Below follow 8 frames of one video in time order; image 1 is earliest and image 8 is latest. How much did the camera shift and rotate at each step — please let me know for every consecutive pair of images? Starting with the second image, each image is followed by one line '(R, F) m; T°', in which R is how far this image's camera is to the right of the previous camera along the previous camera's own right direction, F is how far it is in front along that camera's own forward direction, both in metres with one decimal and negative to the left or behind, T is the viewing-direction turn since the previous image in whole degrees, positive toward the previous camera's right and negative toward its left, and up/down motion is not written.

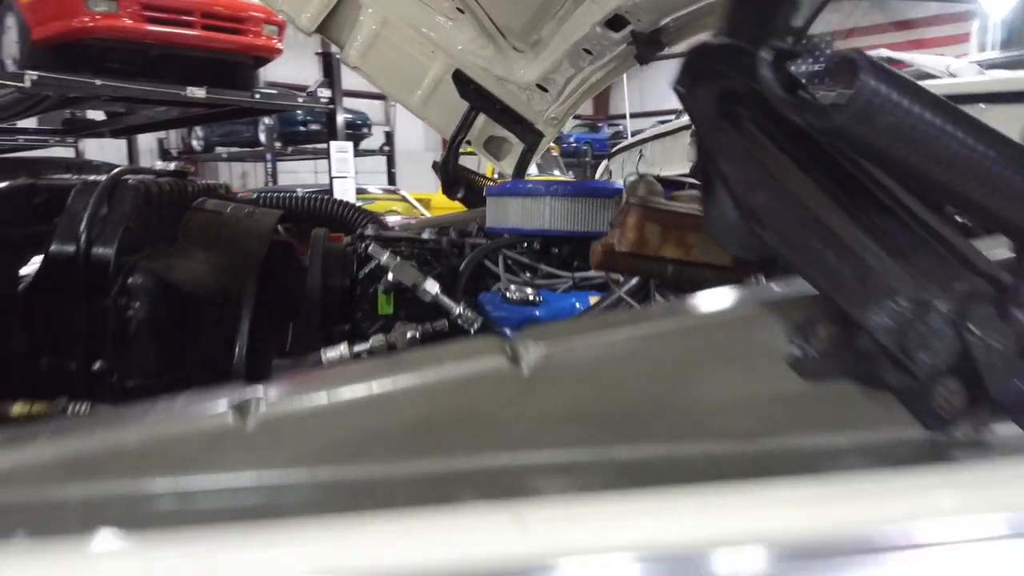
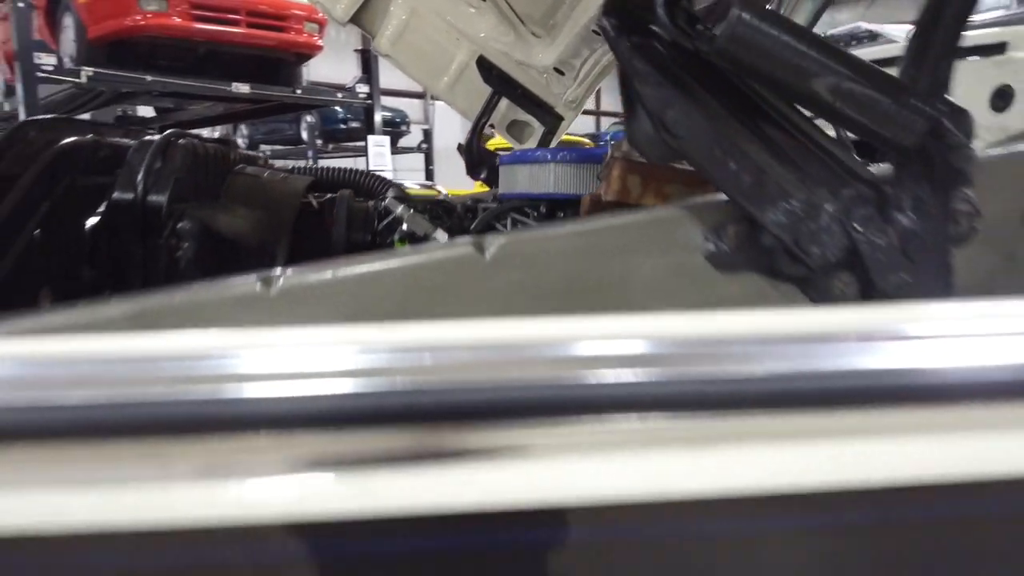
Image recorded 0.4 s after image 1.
(+0.1, -0.1) m; -3°
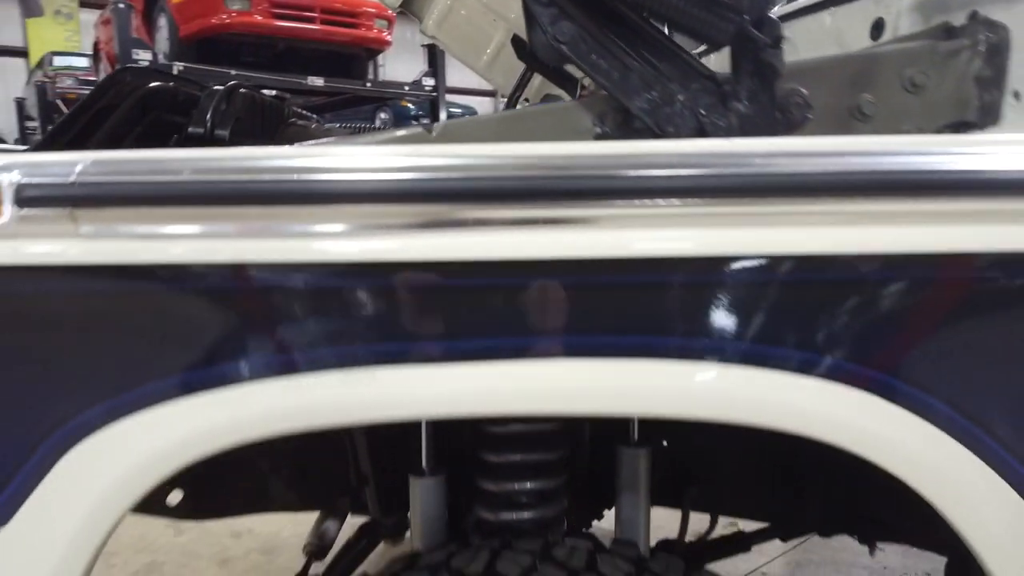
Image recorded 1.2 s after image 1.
(+0.1, -0.2) m; -6°
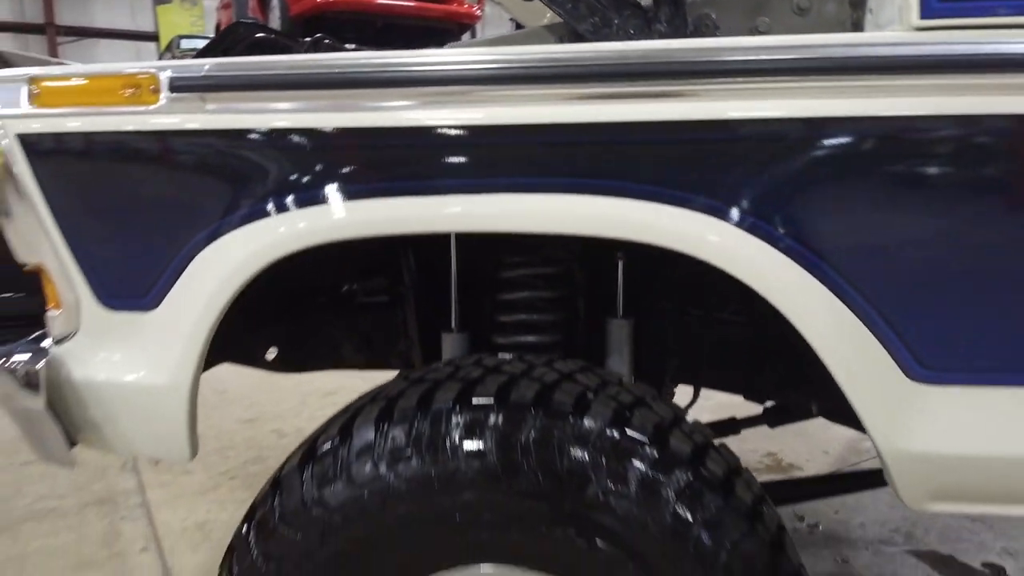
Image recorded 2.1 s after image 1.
(+0.2, -0.3) m; -7°
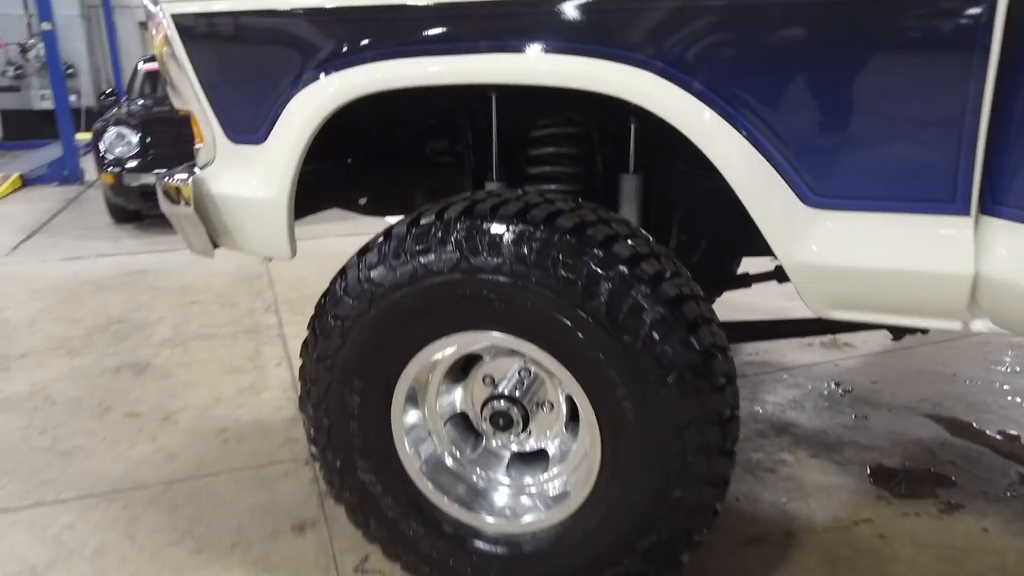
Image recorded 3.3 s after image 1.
(+0.3, -0.3) m; -10°
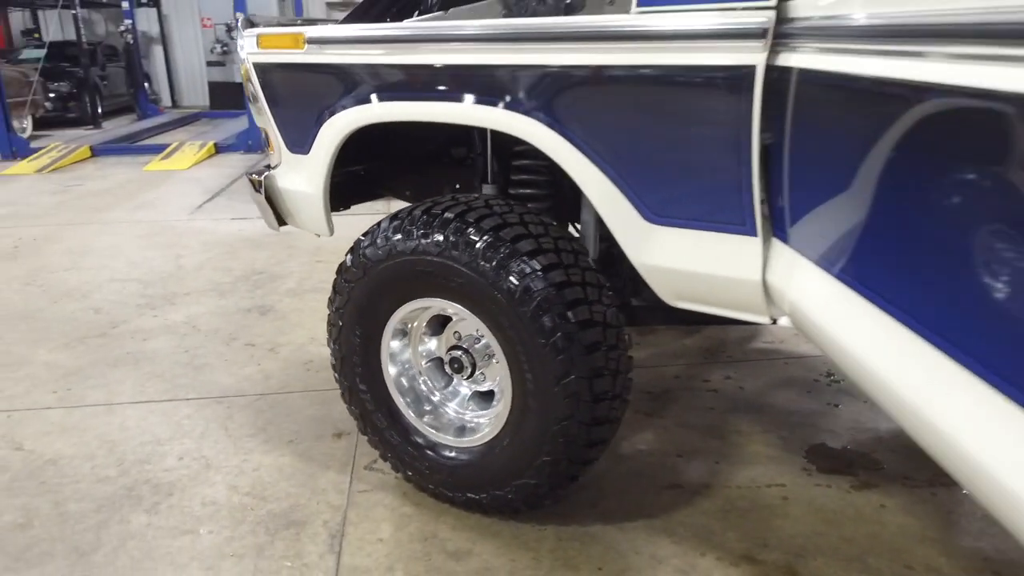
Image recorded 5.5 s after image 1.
(+0.5, -0.5) m; -12°
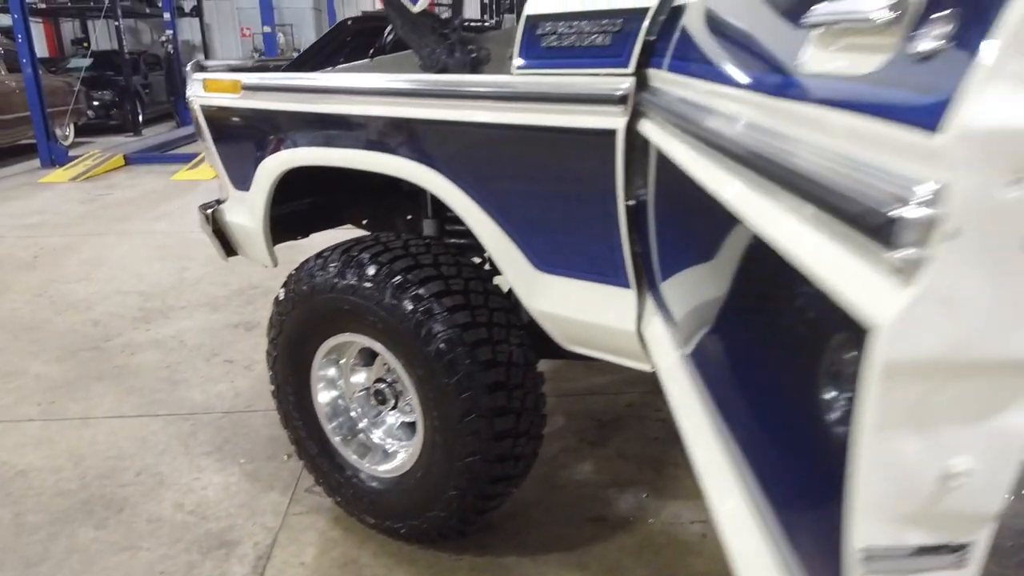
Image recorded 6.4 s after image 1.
(+0.3, -0.1) m; -3°
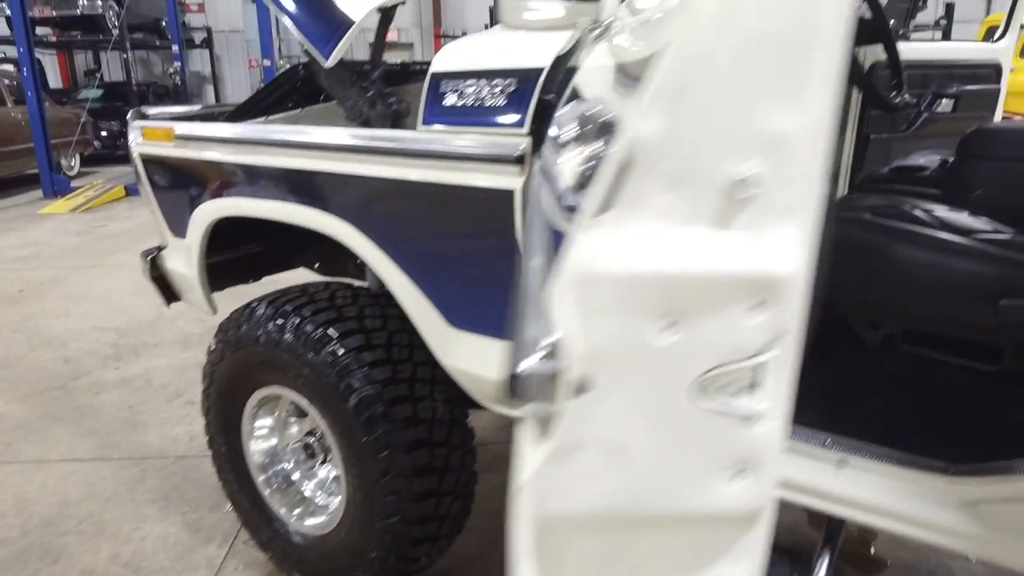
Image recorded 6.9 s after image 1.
(+0.2, 0.0) m; -1°
